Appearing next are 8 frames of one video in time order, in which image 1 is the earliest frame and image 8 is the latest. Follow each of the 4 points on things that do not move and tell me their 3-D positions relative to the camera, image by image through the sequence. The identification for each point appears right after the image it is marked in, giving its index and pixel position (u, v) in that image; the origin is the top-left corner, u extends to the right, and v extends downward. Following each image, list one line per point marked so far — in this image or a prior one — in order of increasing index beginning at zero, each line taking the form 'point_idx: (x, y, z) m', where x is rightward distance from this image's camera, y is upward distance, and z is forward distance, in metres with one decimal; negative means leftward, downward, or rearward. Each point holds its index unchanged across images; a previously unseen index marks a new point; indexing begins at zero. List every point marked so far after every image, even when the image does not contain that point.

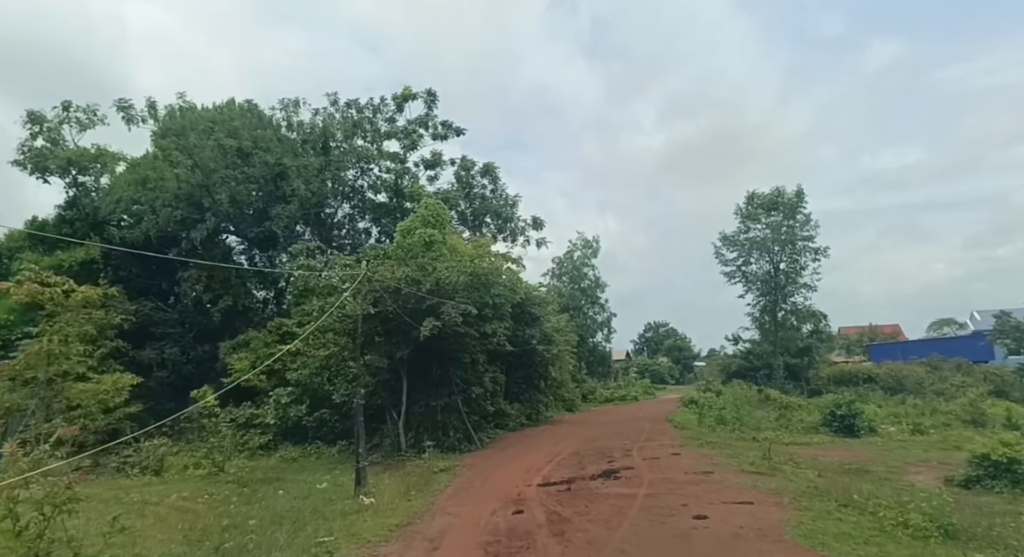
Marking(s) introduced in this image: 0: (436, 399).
0: (-2.3, -3.7, +18.1) m
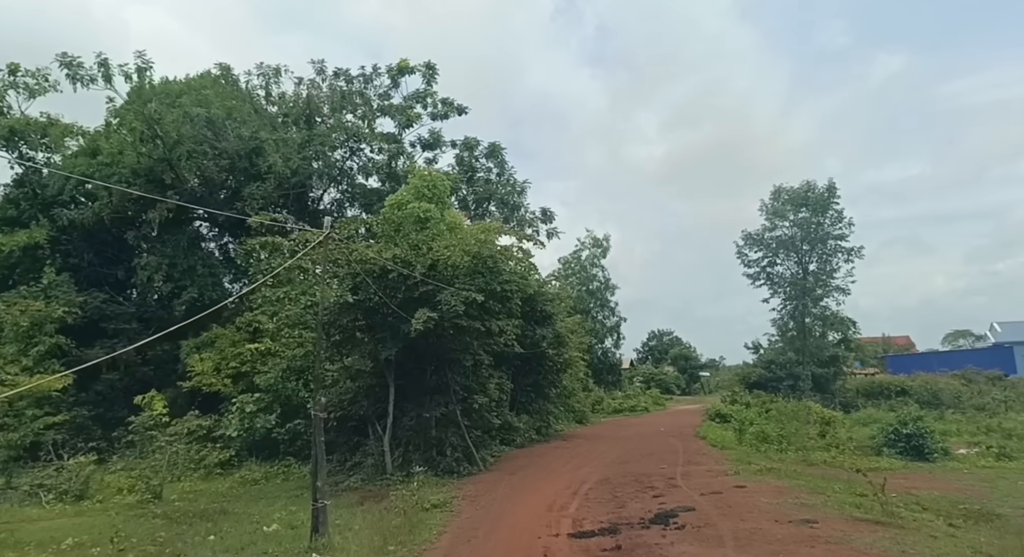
0: (-2.1, -3.3, +15.1) m
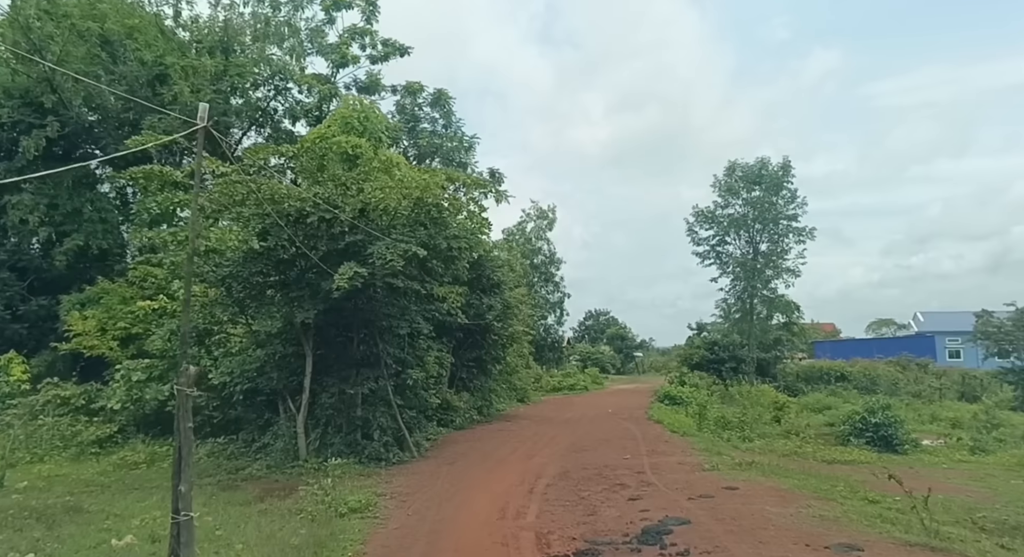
0: (-3.4, -2.3, +12.8) m
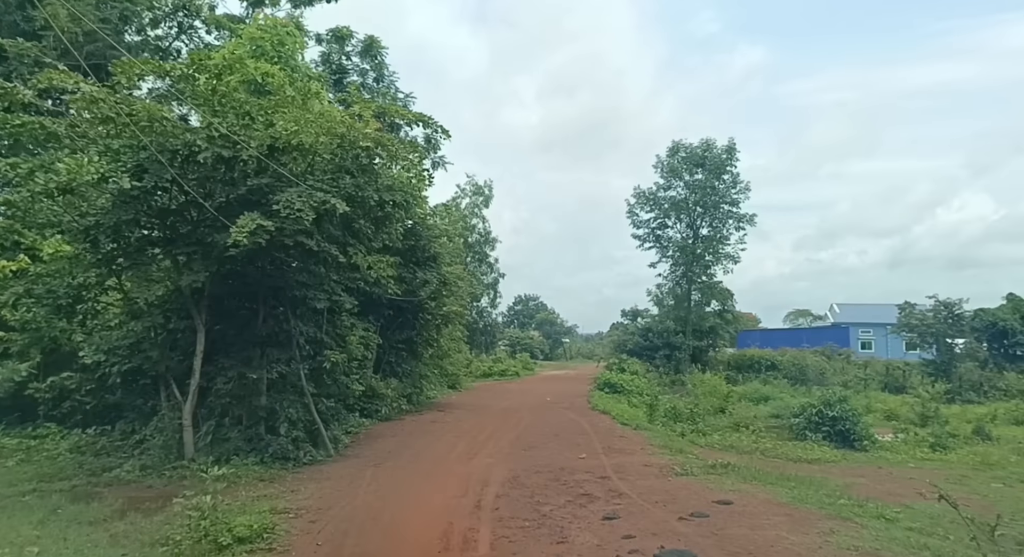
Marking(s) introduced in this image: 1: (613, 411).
0: (-4.5, -1.6, +10.6) m
1: (+2.8, -3.6, +16.1) m
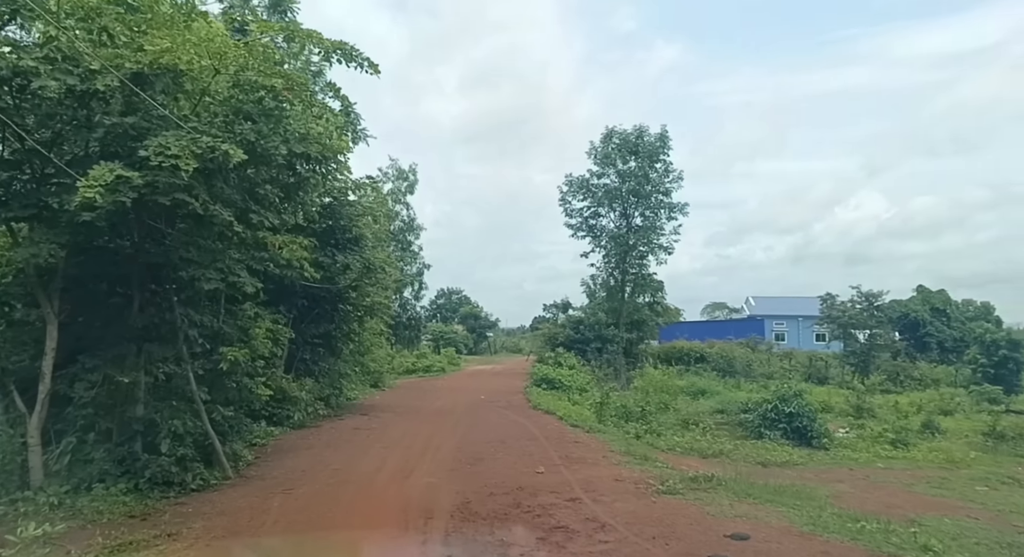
0: (-5.3, -1.3, +8.4) m
1: (+1.1, -3.3, +14.8) m
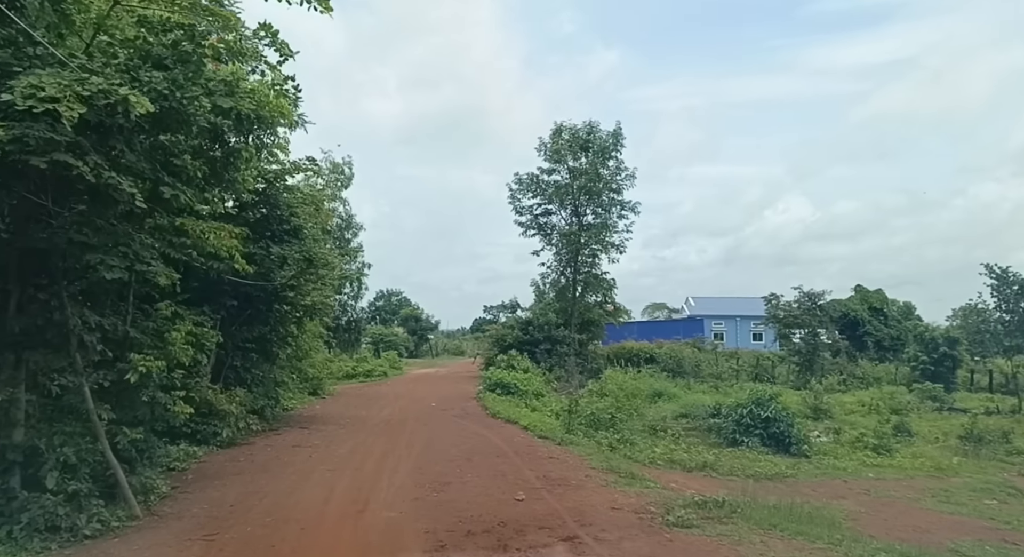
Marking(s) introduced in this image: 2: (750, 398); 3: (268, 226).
0: (-5.6, -1.2, +6.6) m
1: (+0.2, -3.2, +13.6) m
2: (+5.2, -2.6, +12.9) m
3: (-5.1, +1.1, +12.6) m
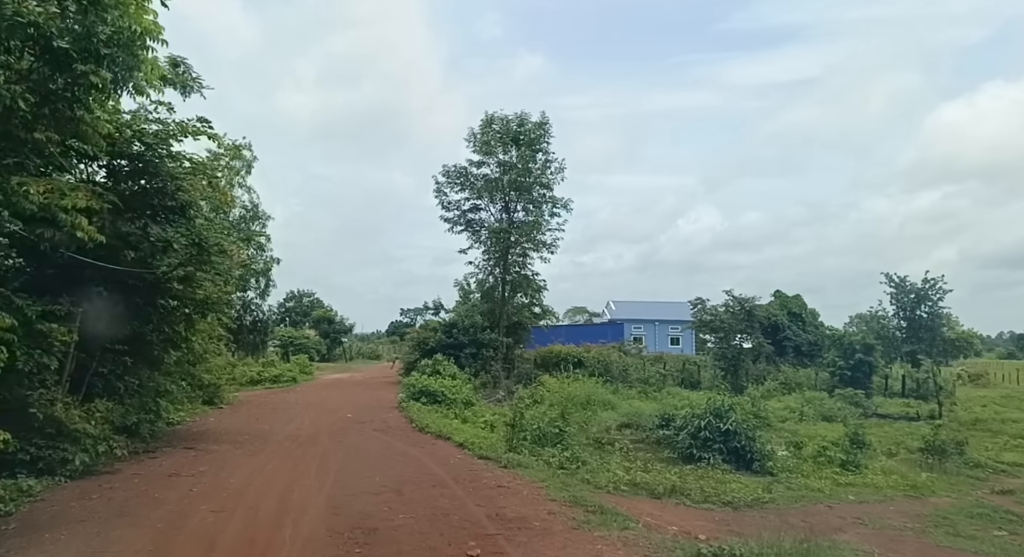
0: (-5.9, -1.0, +4.2) m
1: (-1.2, -3.1, +11.9) m
2: (+3.9, -2.6, +11.9) m
3: (-6.2, +1.3, +10.2) m
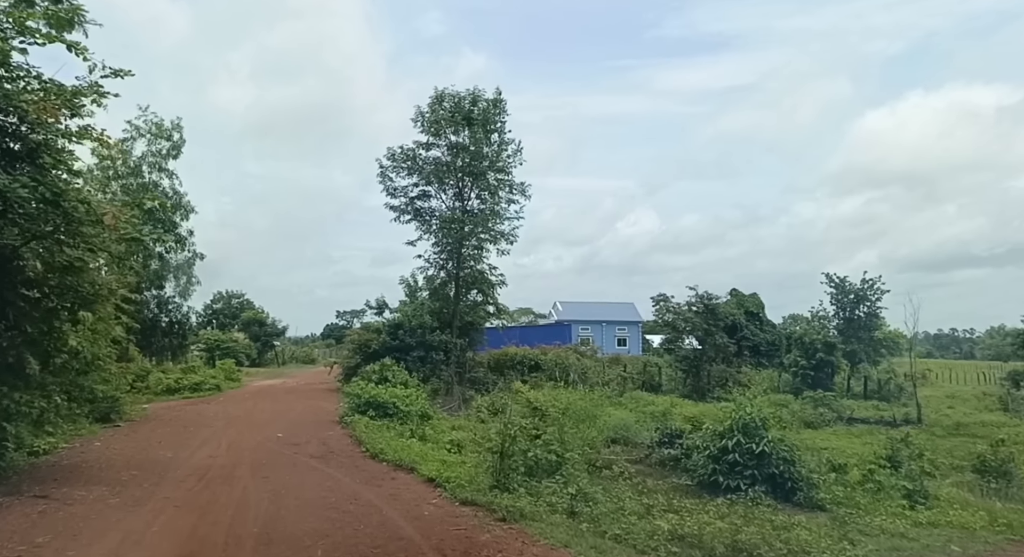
0: (-5.4, -0.7, +1.1) m
1: (-1.5, -2.9, +9.2) m
2: (+3.6, -2.4, +9.8) m
3: (-6.3, +1.6, +7.0) m
